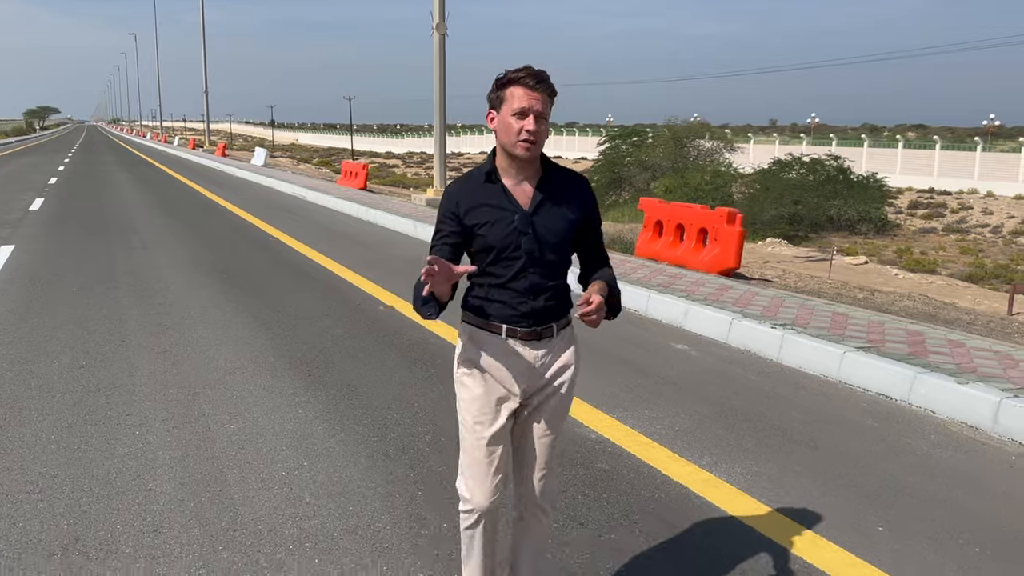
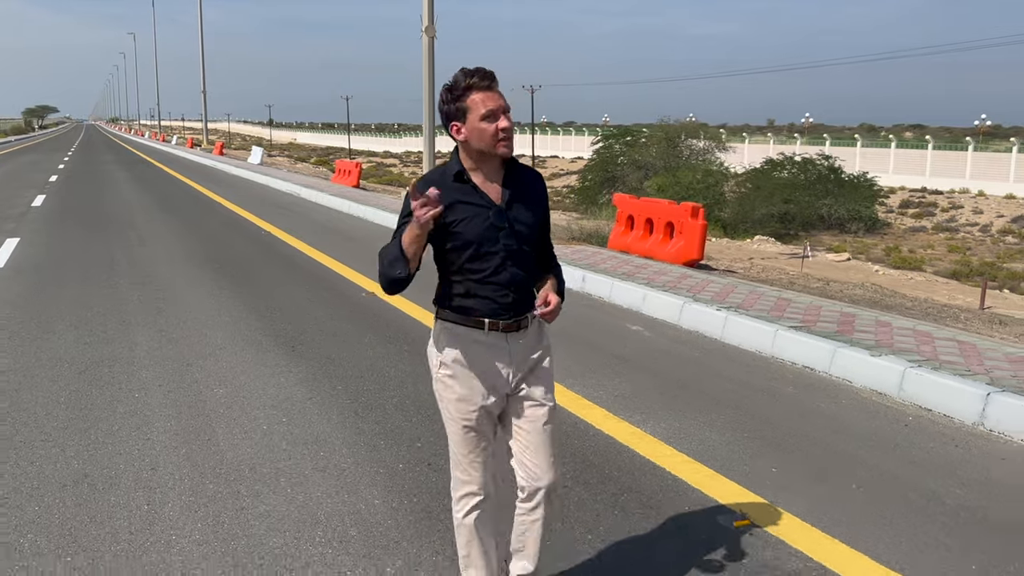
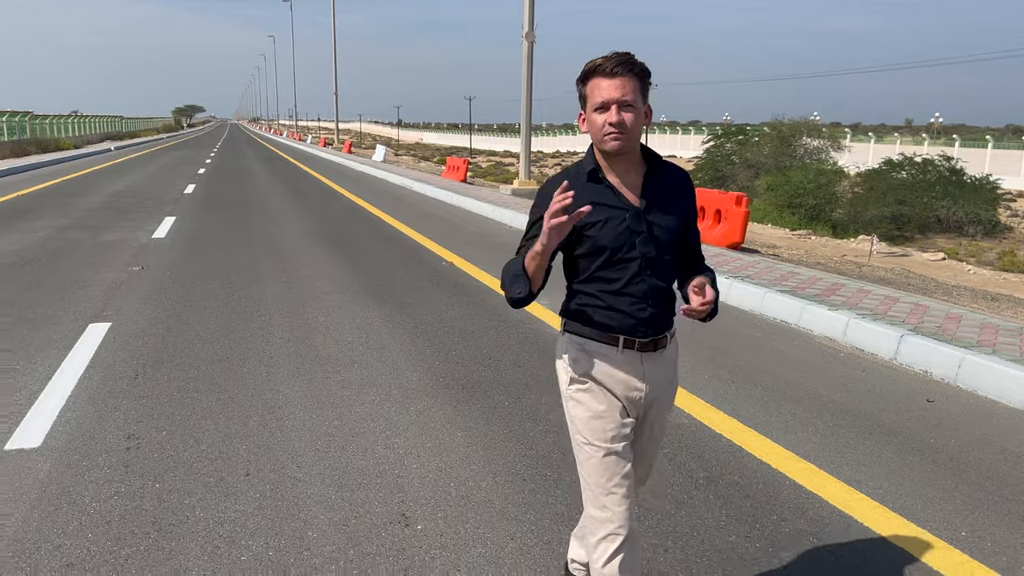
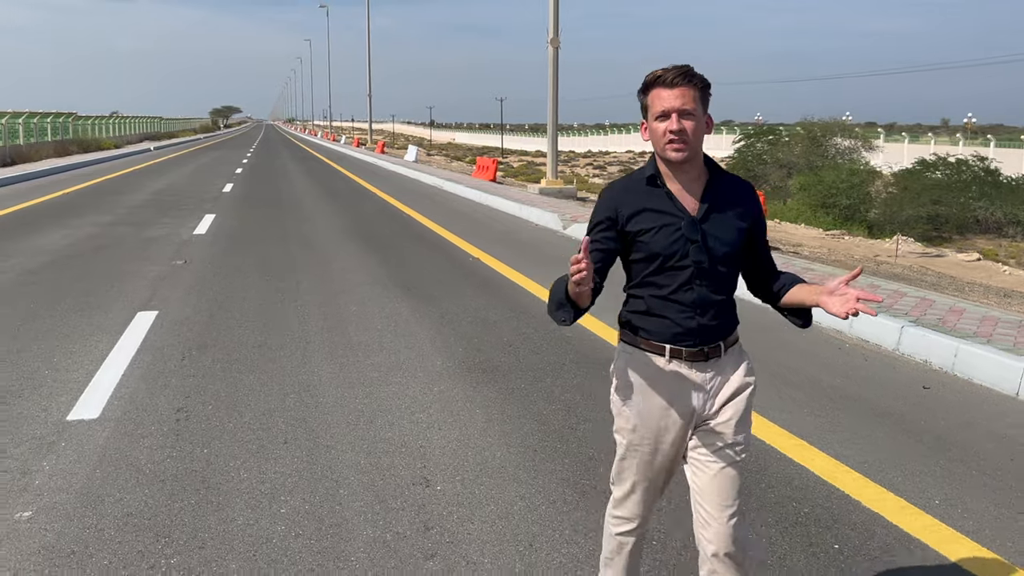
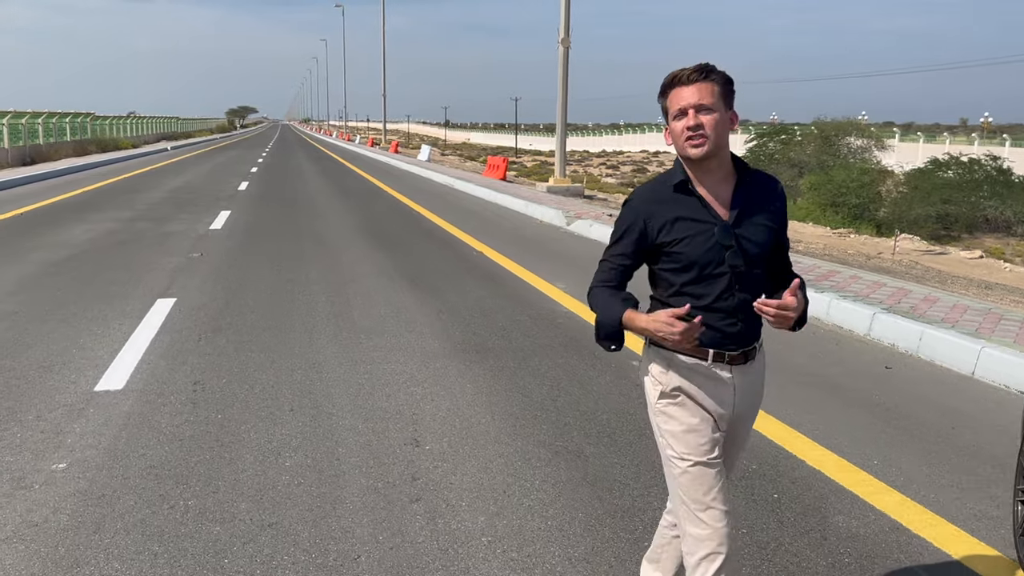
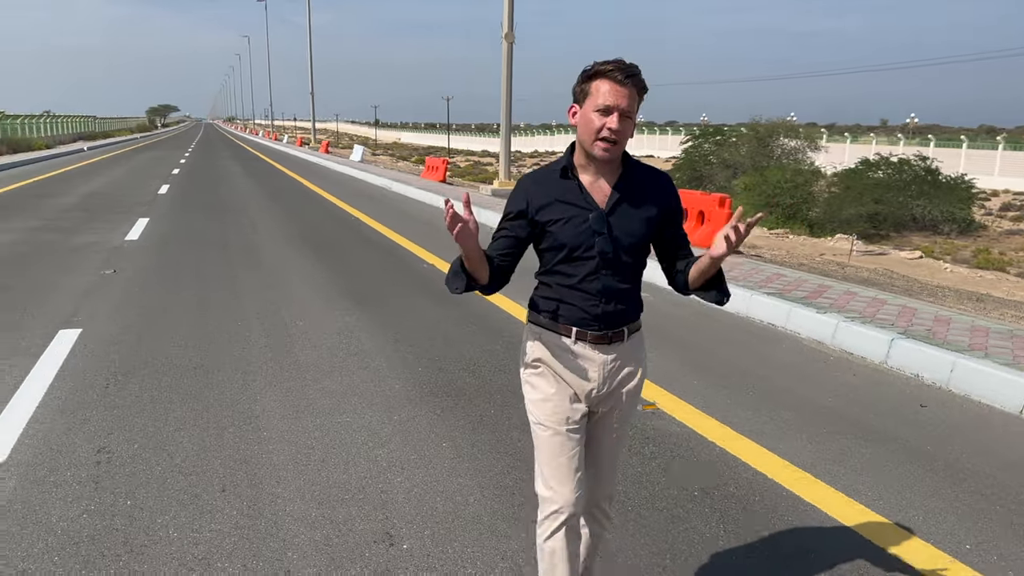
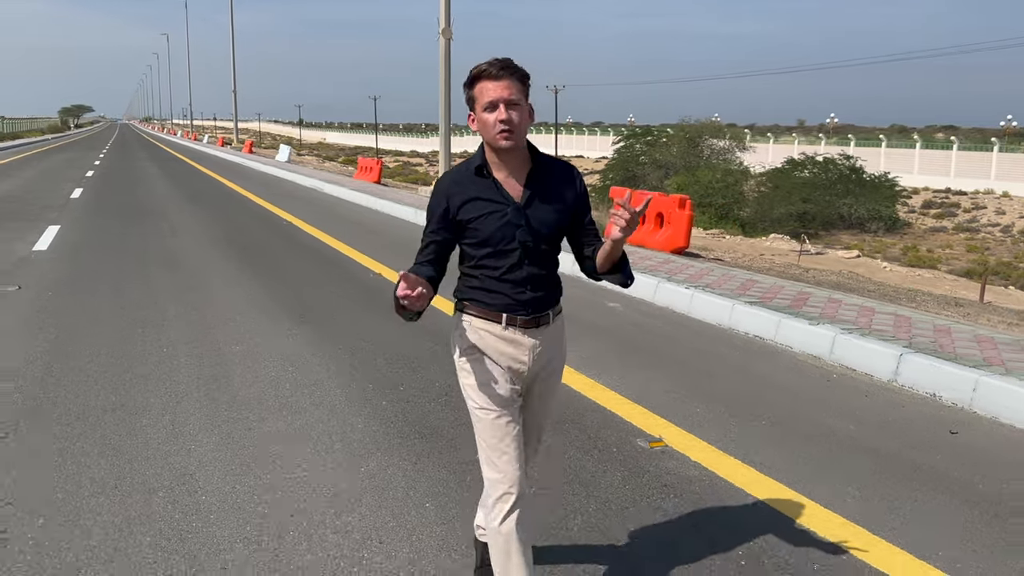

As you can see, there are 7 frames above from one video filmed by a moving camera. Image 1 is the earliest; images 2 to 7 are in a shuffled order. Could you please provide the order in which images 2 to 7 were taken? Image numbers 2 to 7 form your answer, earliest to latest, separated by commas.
2, 7, 6, 3, 4, 5
